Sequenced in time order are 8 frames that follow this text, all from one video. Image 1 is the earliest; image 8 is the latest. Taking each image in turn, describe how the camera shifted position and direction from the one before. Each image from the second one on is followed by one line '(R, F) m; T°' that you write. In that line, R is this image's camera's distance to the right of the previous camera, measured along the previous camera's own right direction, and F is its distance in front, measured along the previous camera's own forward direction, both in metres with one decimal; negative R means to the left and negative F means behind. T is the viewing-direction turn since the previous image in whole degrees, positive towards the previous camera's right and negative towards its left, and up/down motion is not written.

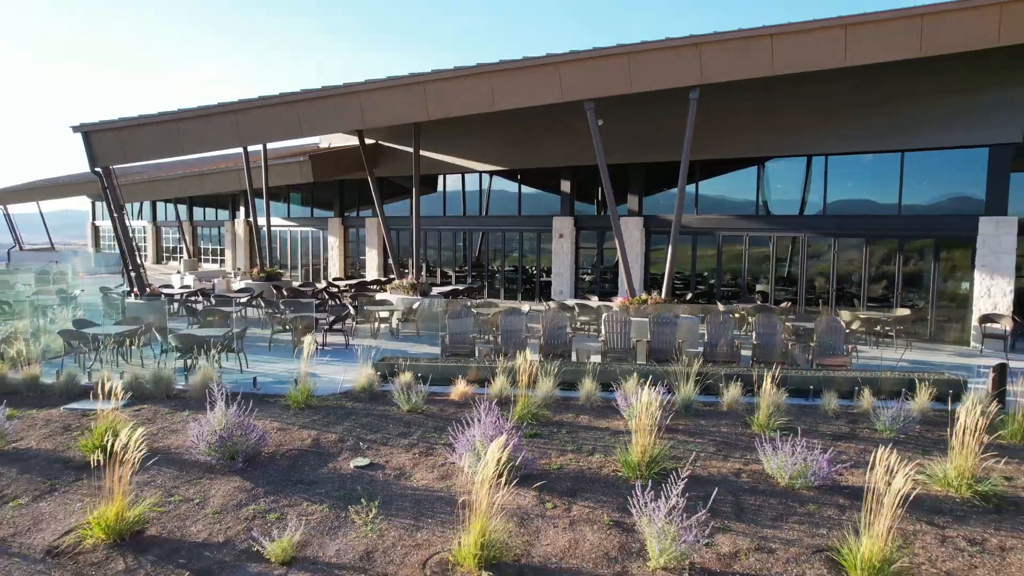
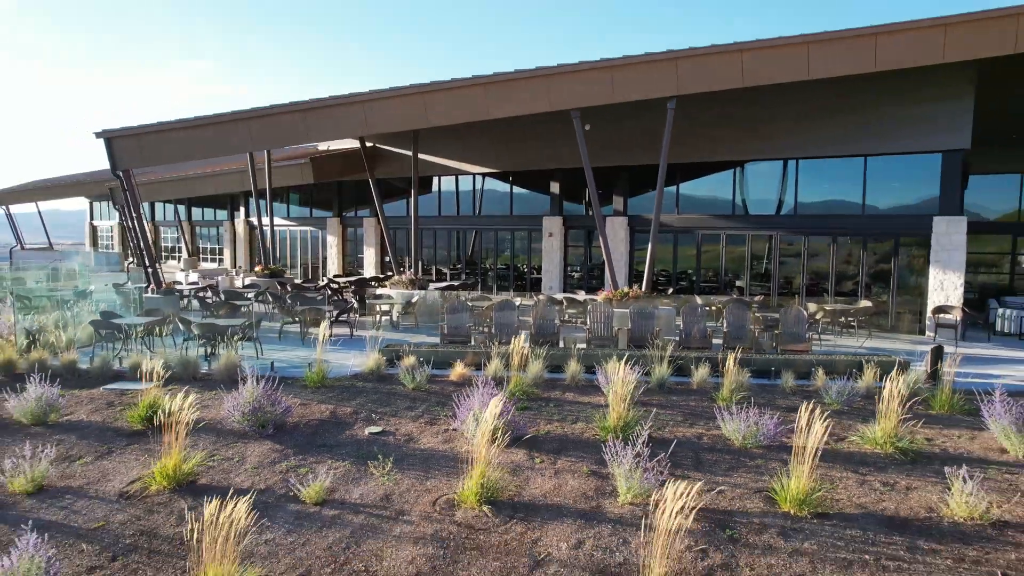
(0.0, -0.8) m; +1°
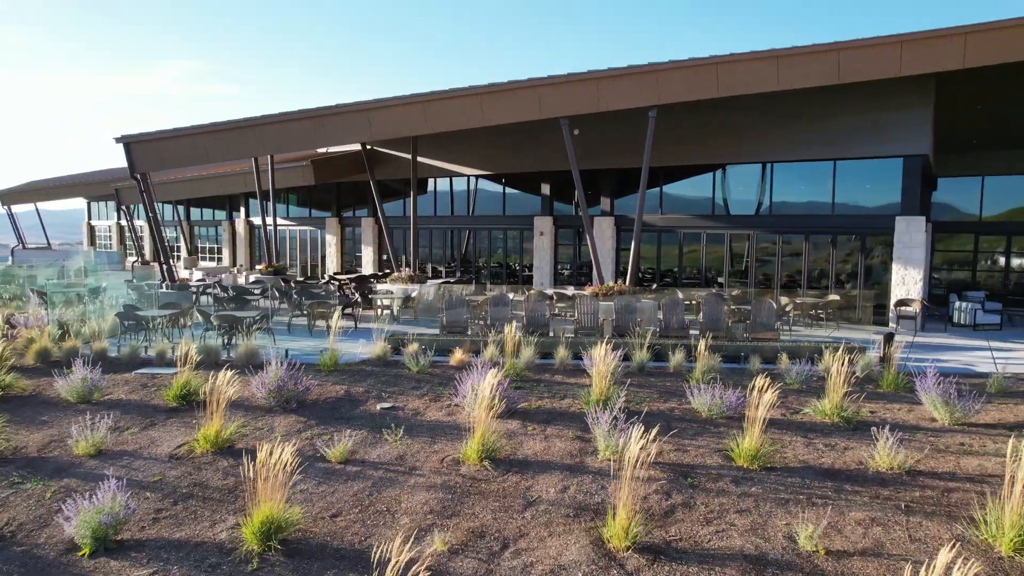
(0.0, -0.8) m; +1°
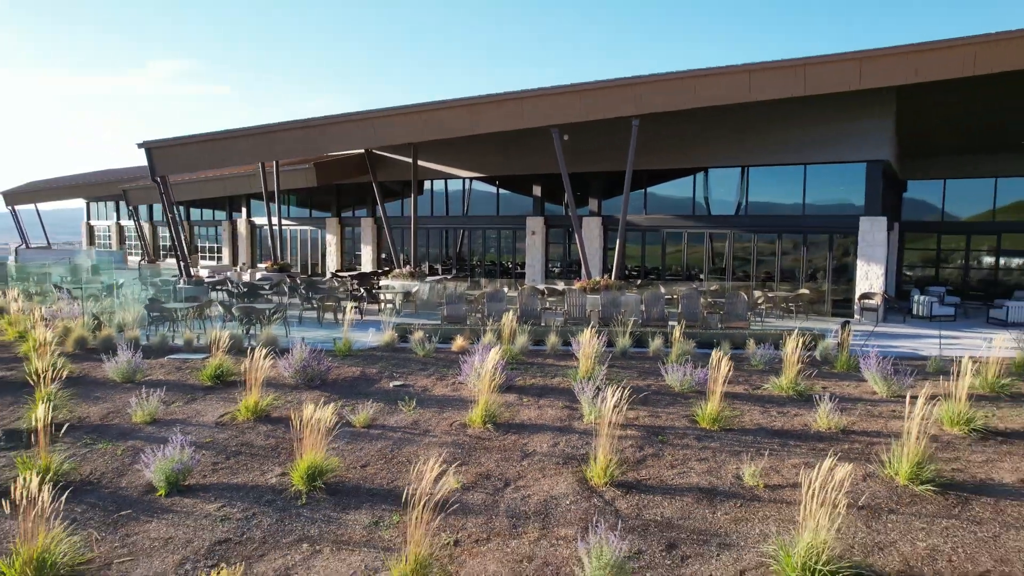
(-0.1, -0.9) m; +1°
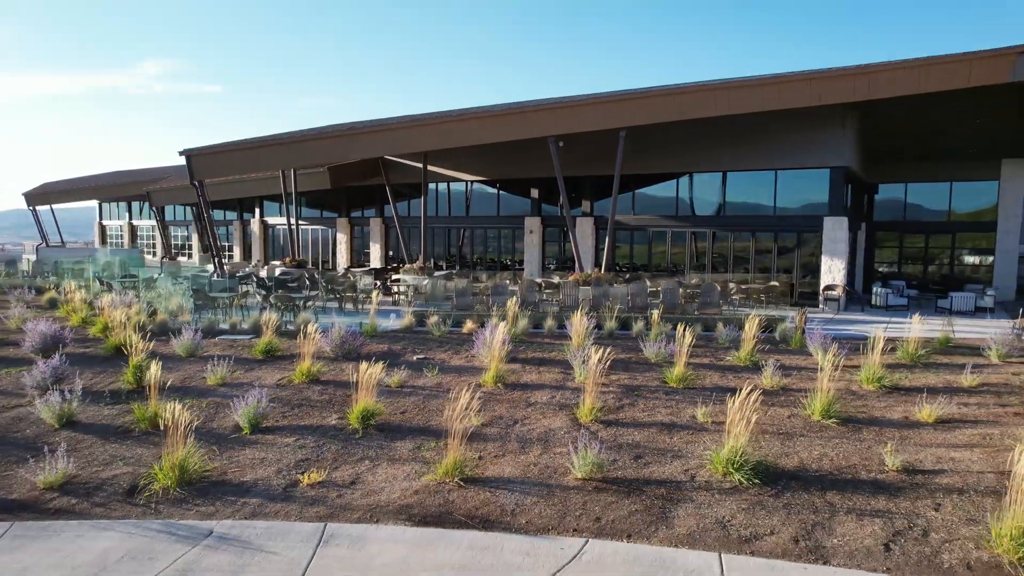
(-0.1, -1.5) m; 0°
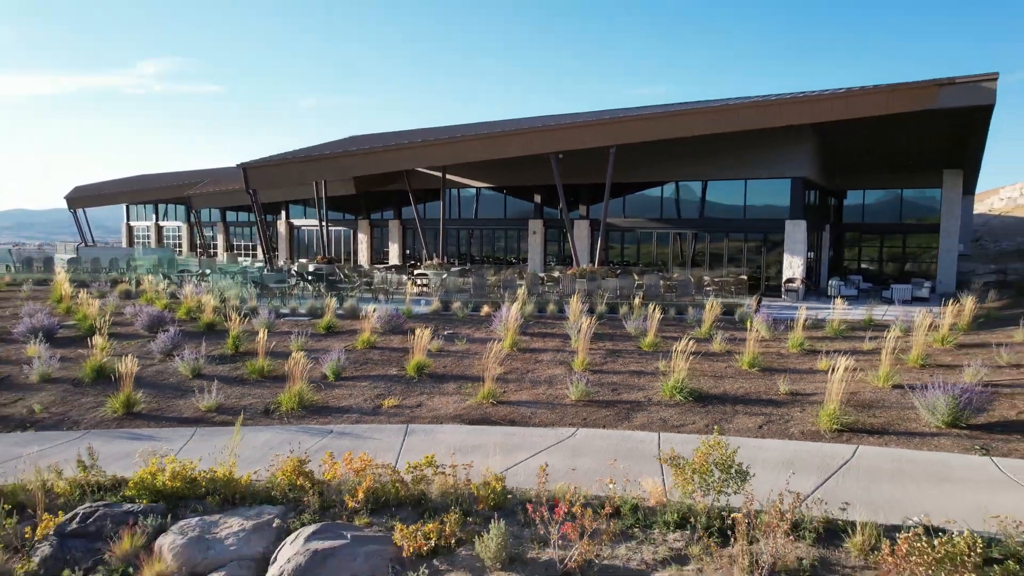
(-0.2, -2.5) m; 0°
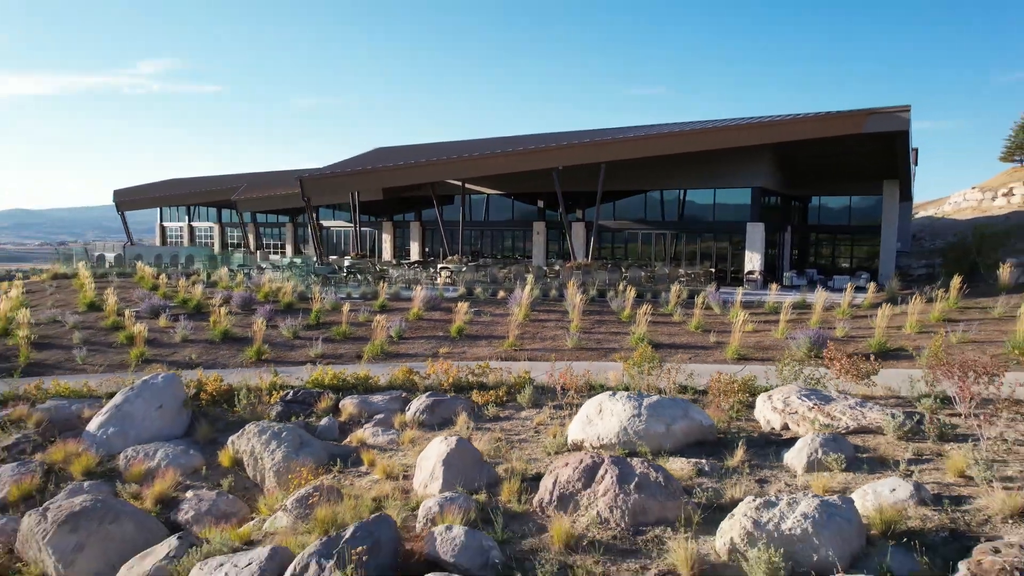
(-0.3, -3.5) m; 0°
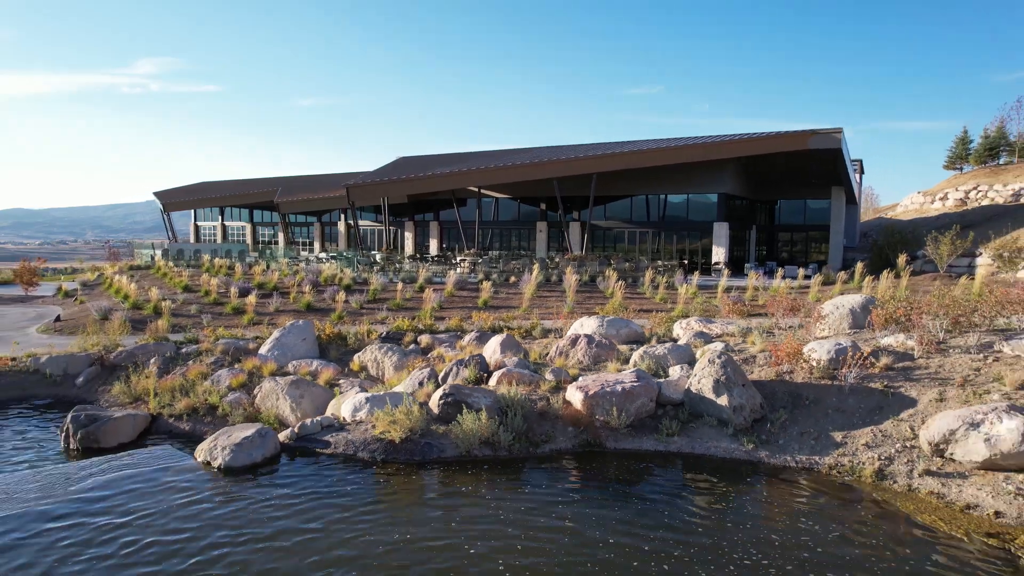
(-0.3, -4.2) m; 0°
